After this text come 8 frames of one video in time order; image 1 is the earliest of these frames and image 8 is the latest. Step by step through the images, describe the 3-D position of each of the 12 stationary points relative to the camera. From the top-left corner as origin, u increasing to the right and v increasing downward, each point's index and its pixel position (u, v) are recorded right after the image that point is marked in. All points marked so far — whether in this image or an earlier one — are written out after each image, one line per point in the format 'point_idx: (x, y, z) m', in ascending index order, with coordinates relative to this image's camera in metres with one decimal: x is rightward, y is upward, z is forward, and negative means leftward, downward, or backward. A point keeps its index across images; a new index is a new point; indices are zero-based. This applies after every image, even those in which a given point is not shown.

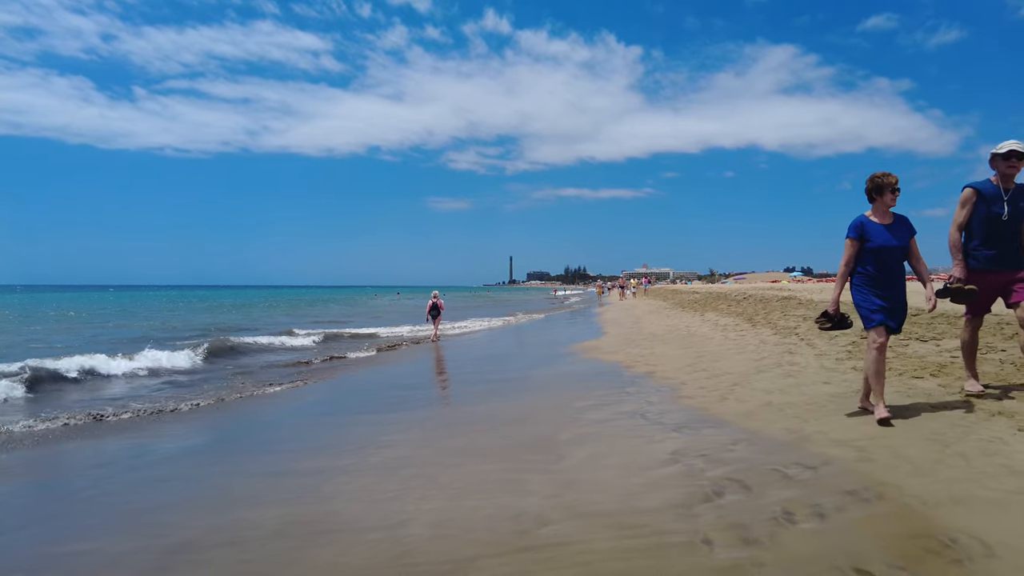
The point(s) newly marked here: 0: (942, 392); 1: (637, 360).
0: (+3.3, -0.8, +5.0) m
1: (+1.9, -1.1, +10.0) m
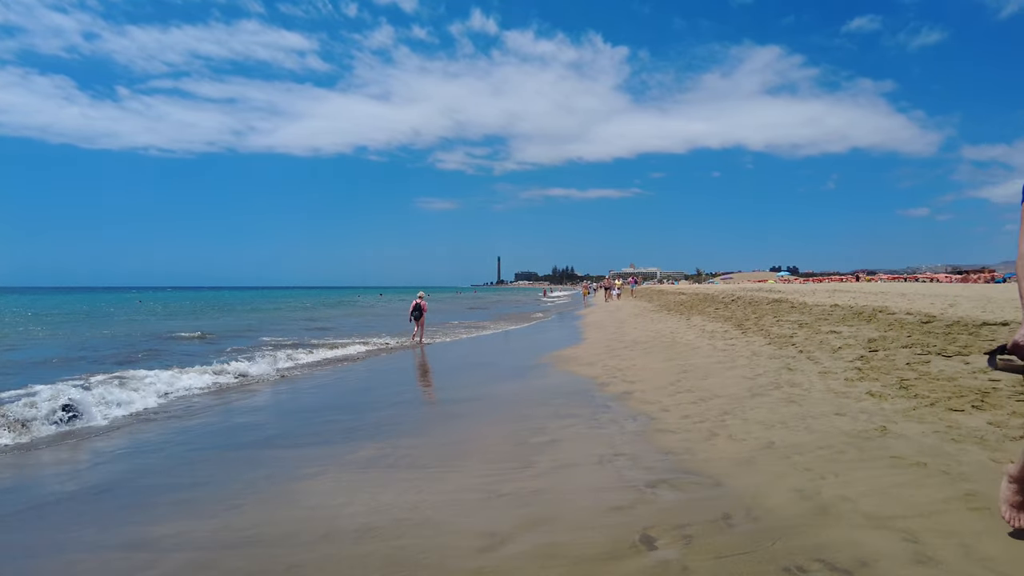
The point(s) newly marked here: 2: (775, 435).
0: (+2.8, -0.8, +3.8) m
1: (+1.4, -1.2, +8.8) m
2: (+1.8, -1.0, +4.6) m
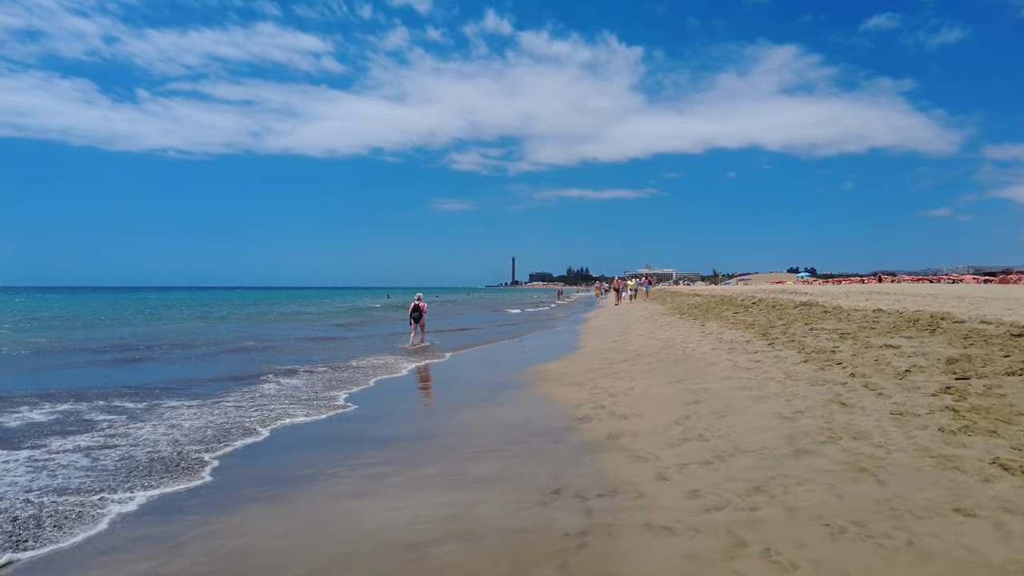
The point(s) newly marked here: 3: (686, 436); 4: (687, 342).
0: (+2.3, -0.8, +1.7) m
1: (+1.0, -1.2, +6.7) m
2: (+1.3, -1.0, +2.5) m
3: (+1.3, -1.1, +4.8) m
4: (+3.2, -1.0, +11.7) m
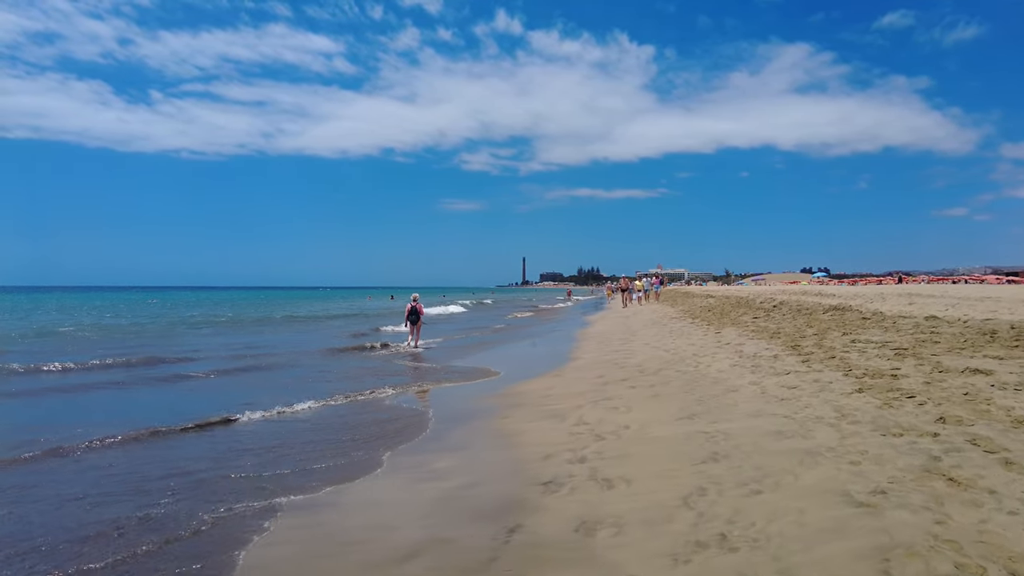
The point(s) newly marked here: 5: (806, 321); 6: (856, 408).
0: (+1.8, -0.9, -0.2) m
1: (+0.6, -1.2, +4.9) m
2: (+0.8, -1.1, +0.6) m
3: (+0.8, -1.1, +2.9) m
4: (+2.9, -1.0, +9.8) m
5: (+5.4, -0.6, +12.1) m
6: (+2.6, -0.9, +5.0) m
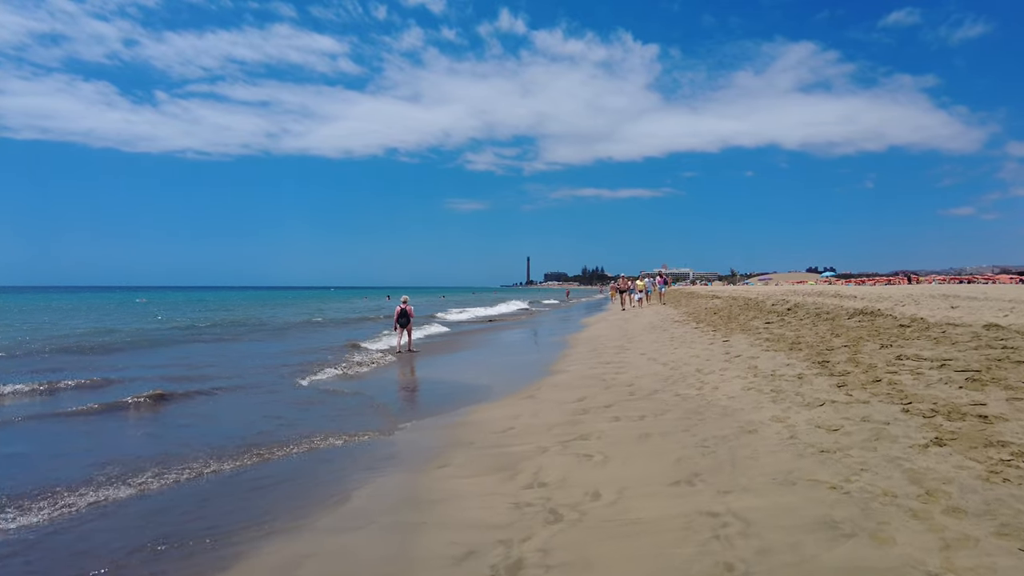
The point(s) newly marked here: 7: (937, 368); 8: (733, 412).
0: (+1.3, -0.9, -2.0) m
1: (+0.1, -1.2, +3.1) m
2: (+0.3, -1.1, -1.2) m
3: (+0.3, -1.1, +1.2) m
4: (+2.4, -1.0, +8.0) m
5: (+5.0, -0.6, +10.3) m
6: (+2.1, -0.9, +3.2) m
7: (+3.8, -0.7, +5.9) m
8: (+1.9, -1.1, +5.7) m
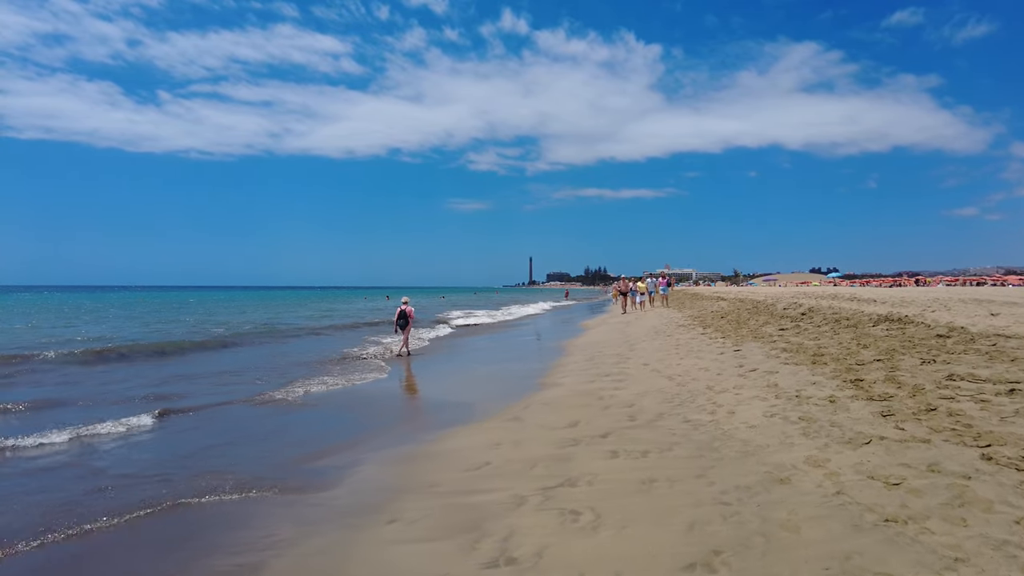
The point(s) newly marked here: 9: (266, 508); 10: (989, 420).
0: (+1.0, -1.0, -3.0) m
1: (-0.1, -1.3, +2.0) m
2: (+0.1, -1.1, -2.2) m
3: (+0.1, -1.2, +0.1) m
4: (+2.2, -1.1, +7.0) m
5: (+4.8, -0.7, +9.2) m
6: (+1.9, -1.0, +2.1) m
7: (+3.6, -0.7, +4.8) m
8: (+1.7, -1.1, +4.6) m
9: (-1.7, -1.5, +4.5) m
10: (+3.1, -0.8, +4.2) m
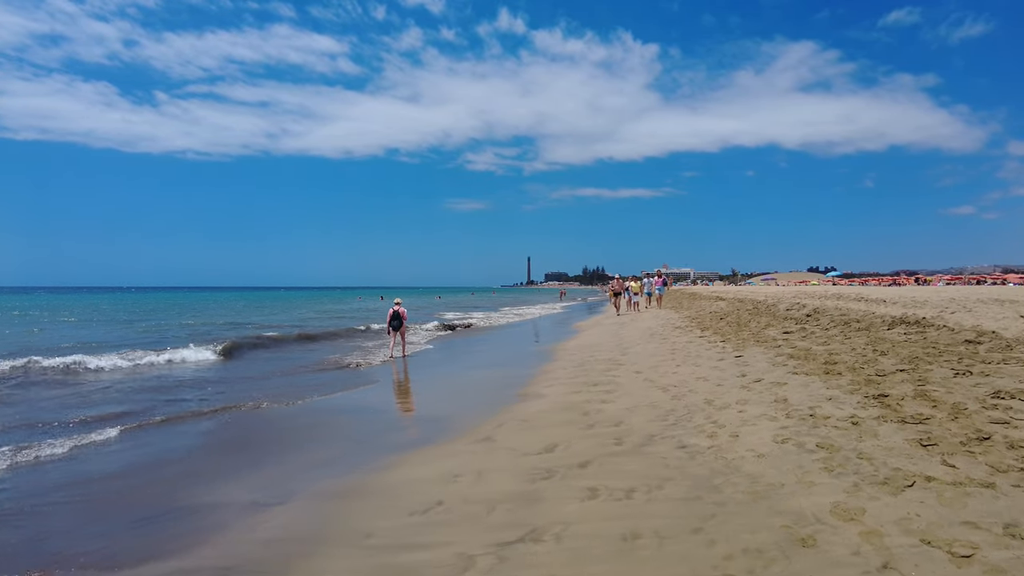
0: (+0.8, -1.0, -4.0) m
1: (-0.4, -1.3, +1.1) m
2: (-0.2, -1.1, -3.2) m
3: (-0.1, -1.2, -0.8) m
4: (+1.9, -1.1, +6.1) m
5: (+4.5, -0.7, +8.3) m
6: (+1.7, -1.0, +1.2) m
7: (+3.3, -0.7, +3.9) m
8: (+1.5, -1.1, +3.7) m
9: (-2.0, -1.6, +3.6) m
10: (+2.8, -0.8, +3.3) m
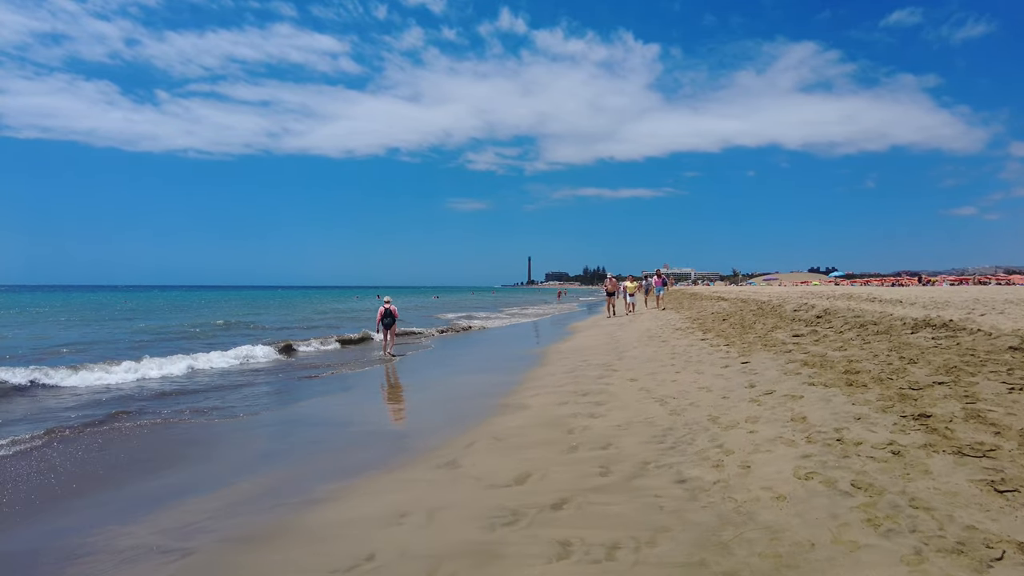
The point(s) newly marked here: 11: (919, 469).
0: (+0.5, -0.9, -4.9) m
1: (-0.7, -1.3, +0.1) m
2: (-0.4, -1.1, -4.1) m
3: (-0.4, -1.2, -1.8) m
4: (+1.7, -1.1, +5.1) m
5: (+4.2, -0.7, +7.3) m
6: (+1.4, -0.9, +0.2) m
7: (+3.1, -0.7, +2.9) m
8: (+1.2, -1.1, +2.8) m
9: (-2.2, -1.5, +2.6) m
10: (+2.5, -0.8, +2.4) m
11: (+2.2, -1.0, +3.5) m
